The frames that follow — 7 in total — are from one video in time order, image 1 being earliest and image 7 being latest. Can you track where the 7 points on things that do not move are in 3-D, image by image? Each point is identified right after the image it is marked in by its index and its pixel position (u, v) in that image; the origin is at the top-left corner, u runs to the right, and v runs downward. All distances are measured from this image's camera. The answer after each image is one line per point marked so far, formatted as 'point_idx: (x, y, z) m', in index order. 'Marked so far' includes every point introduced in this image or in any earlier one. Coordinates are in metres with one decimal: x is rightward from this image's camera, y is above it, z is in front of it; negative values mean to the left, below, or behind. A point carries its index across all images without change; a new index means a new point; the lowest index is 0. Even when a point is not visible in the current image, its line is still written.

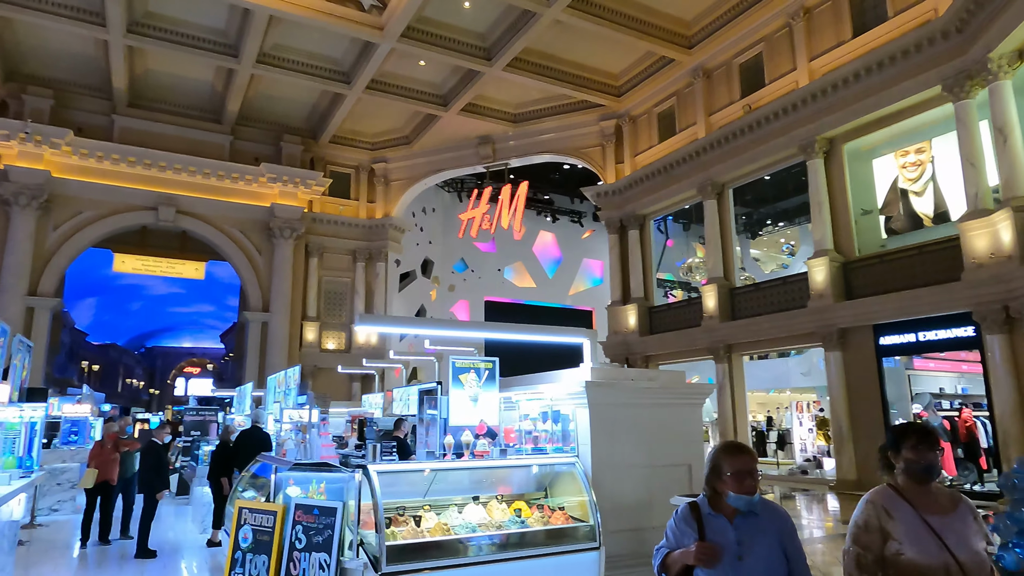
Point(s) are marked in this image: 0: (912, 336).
0: (+6.0, -0.7, +10.0) m
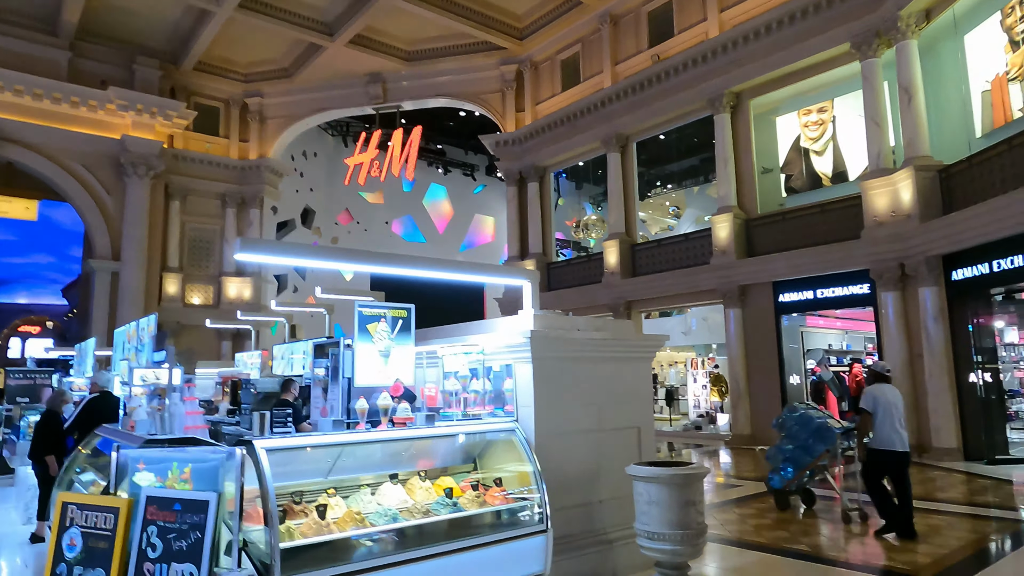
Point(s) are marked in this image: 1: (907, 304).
0: (+4.5, -0.1, +10.1) m
1: (+5.4, -0.2, +9.0) m
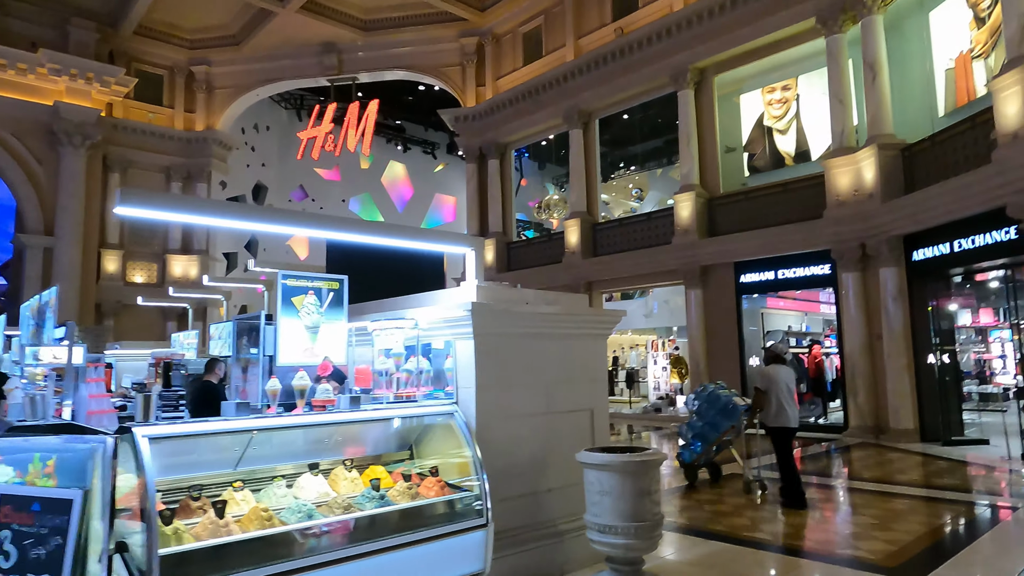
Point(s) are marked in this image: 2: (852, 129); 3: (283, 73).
0: (+3.9, +0.2, +10.0) m
1: (+4.8, +0.1, +8.9) m
2: (+4.7, +2.2, +9.1) m
3: (-5.5, +5.2, +16.0) m
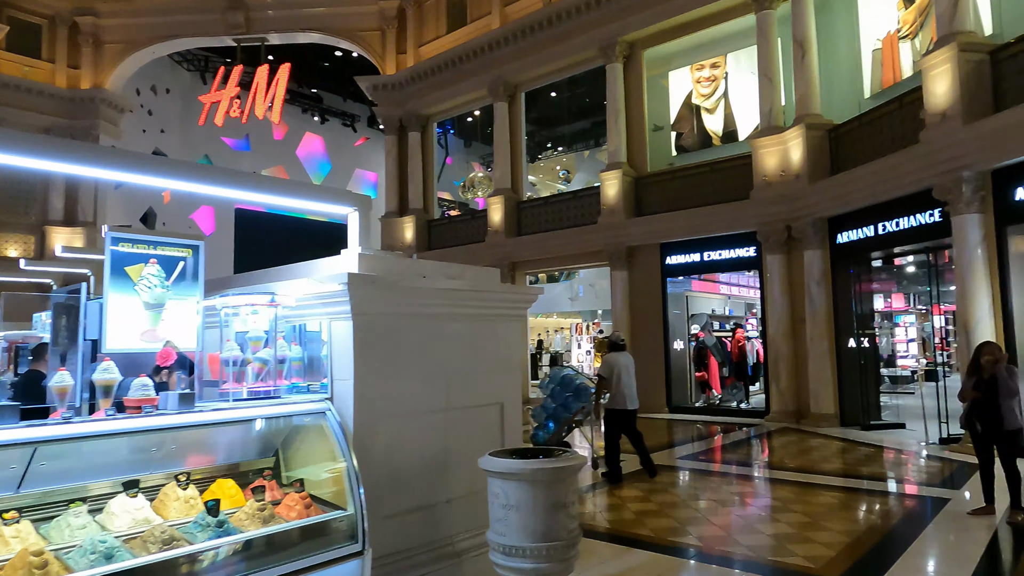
0: (+2.7, +0.5, +9.7) m
1: (+3.7, +0.3, +8.8) m
2: (+3.6, +2.4, +8.9) m
3: (-7.2, +5.7, +14.6) m
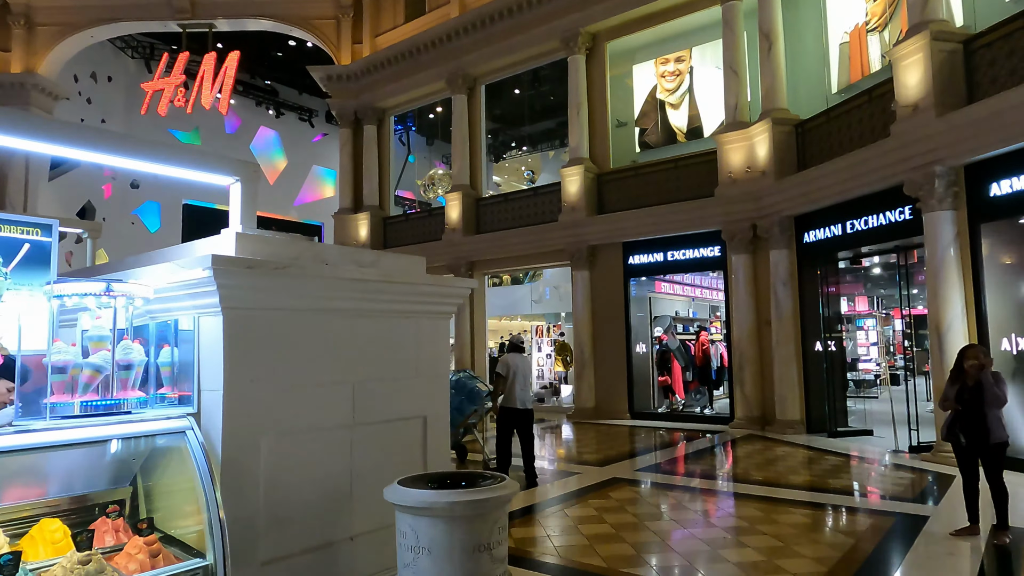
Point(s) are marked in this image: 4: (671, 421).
0: (+2.1, +0.4, +9.4) m
1: (+3.1, +0.3, +8.5) m
2: (+3.0, +2.4, +8.6) m
3: (-8.0, +5.7, +13.7) m
4: (+2.2, -1.9, +9.2) m
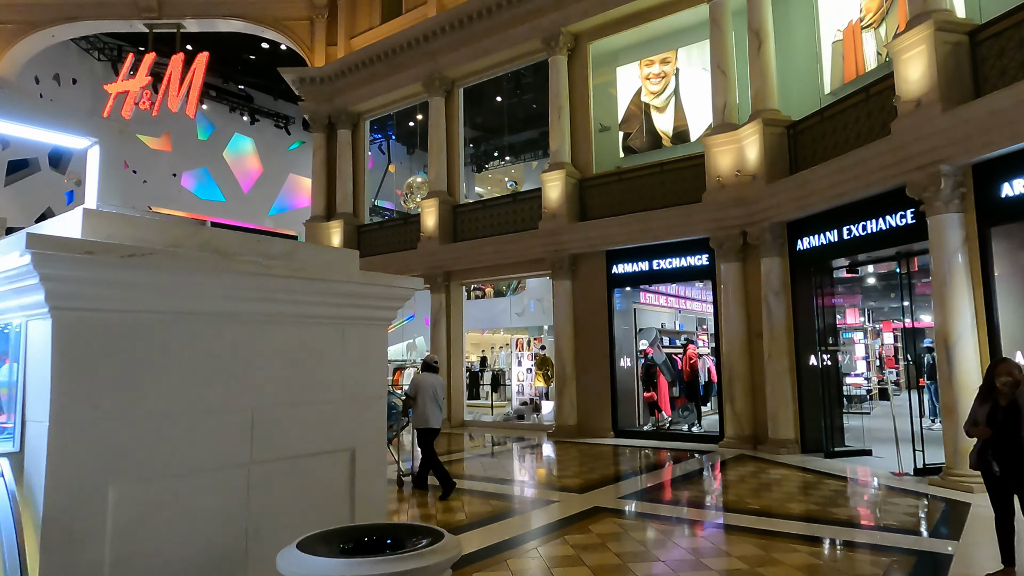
0: (+1.8, +0.3, +8.9) m
1: (+2.8, +0.1, +8.0) m
2: (+2.7, +2.3, +8.2) m
3: (-8.4, +5.5, +13.1) m
4: (+1.9, -2.0, +8.7) m
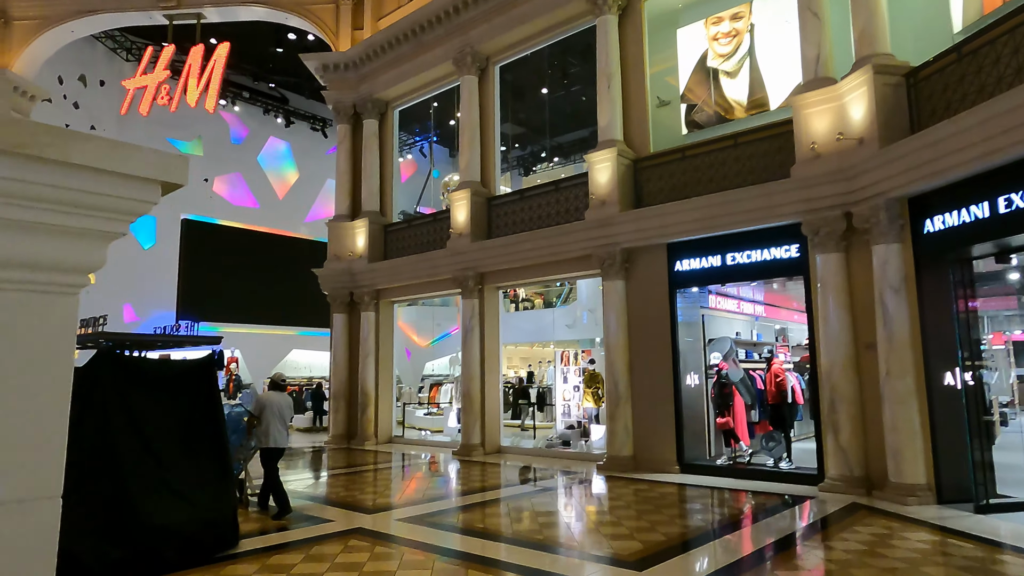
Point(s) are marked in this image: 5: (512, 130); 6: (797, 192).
0: (+2.2, +0.3, +7.2) m
1: (+3.2, +0.2, +6.2) m
2: (+3.1, +2.3, +6.5) m
3: (-7.6, +5.4, +12.4) m
4: (+2.3, -2.0, +7.0) m
5: (0.0, +2.4, +10.3) m
6: (+2.8, +0.9, +6.4) m
